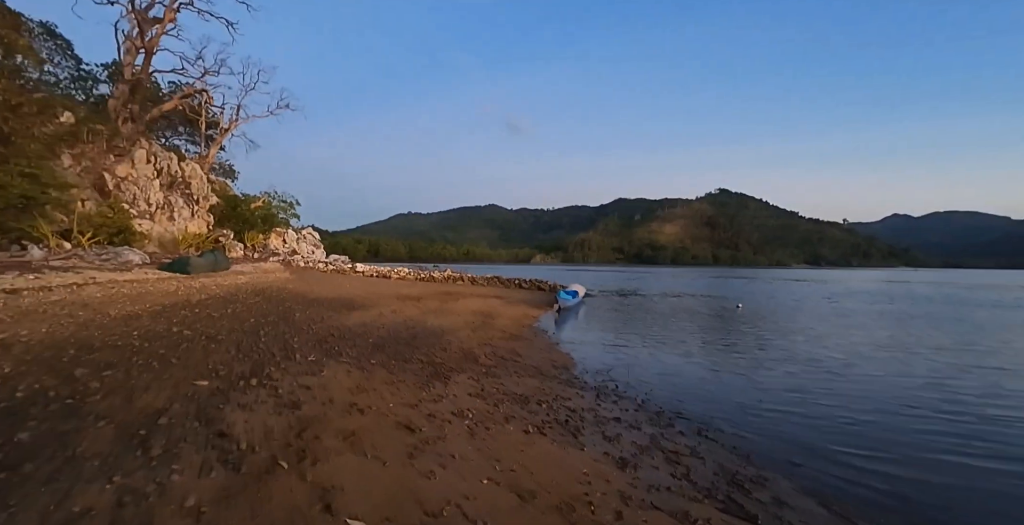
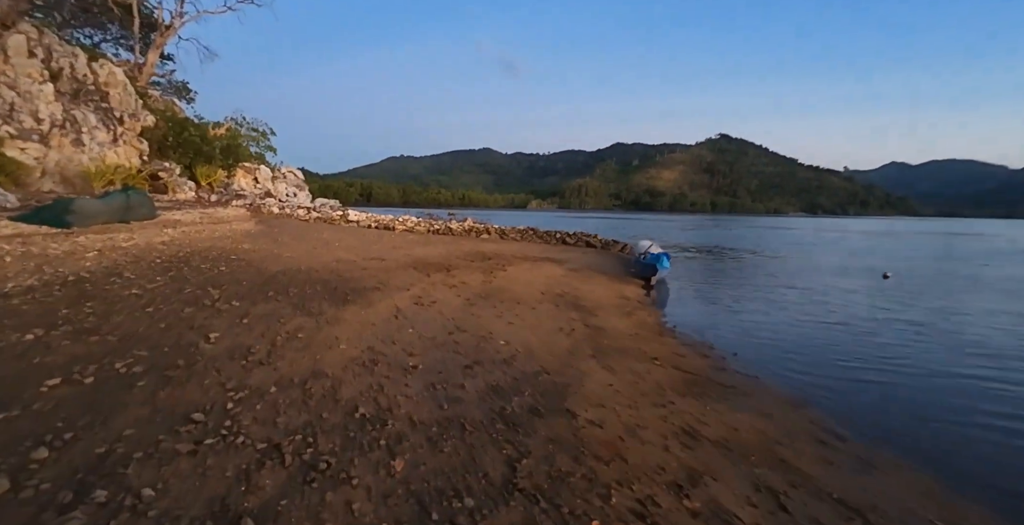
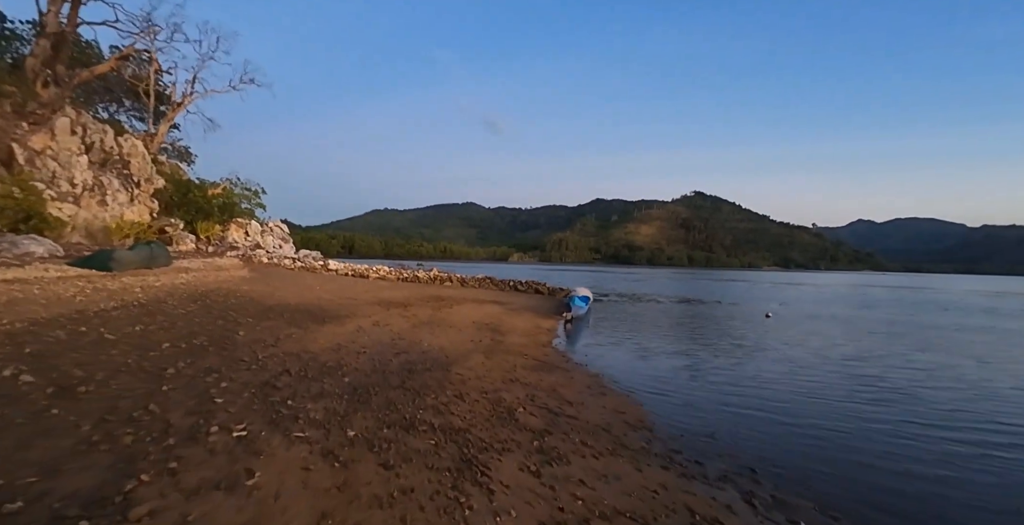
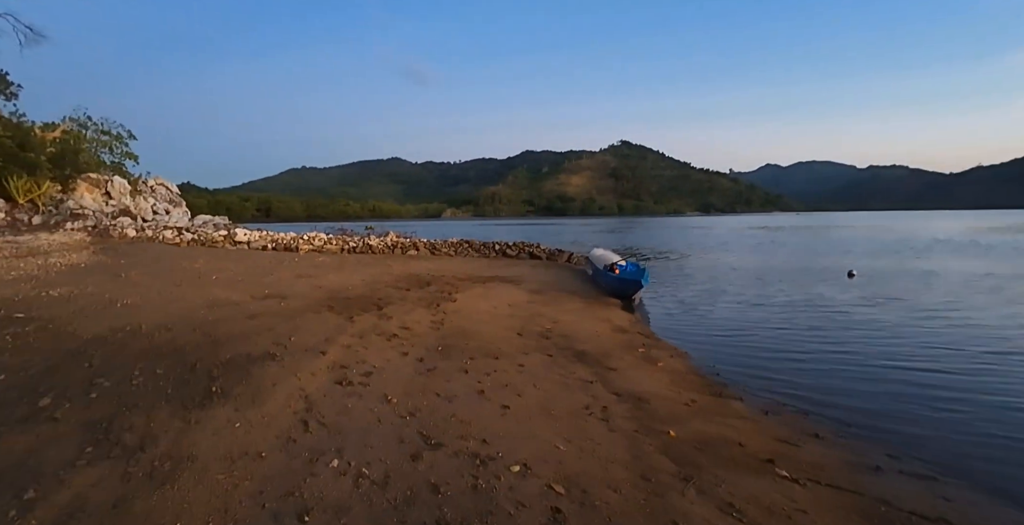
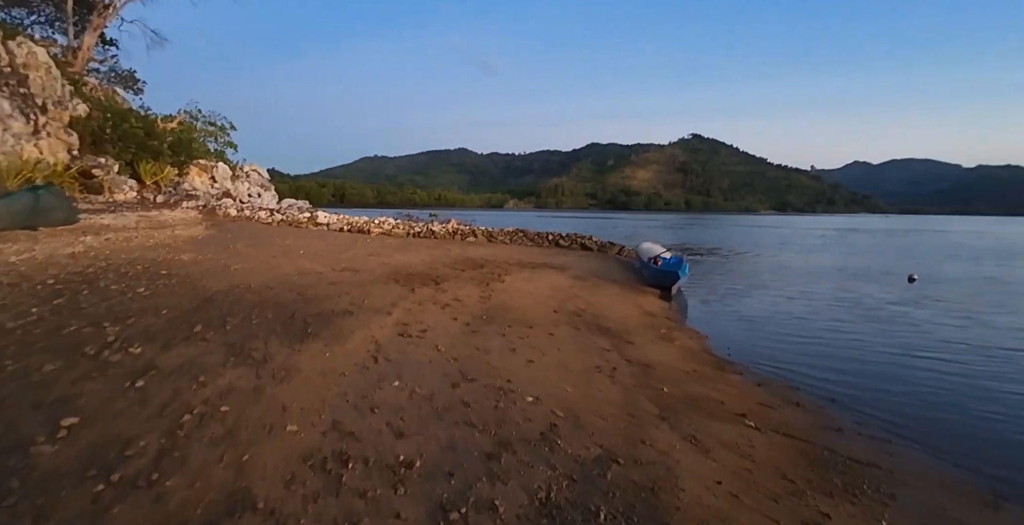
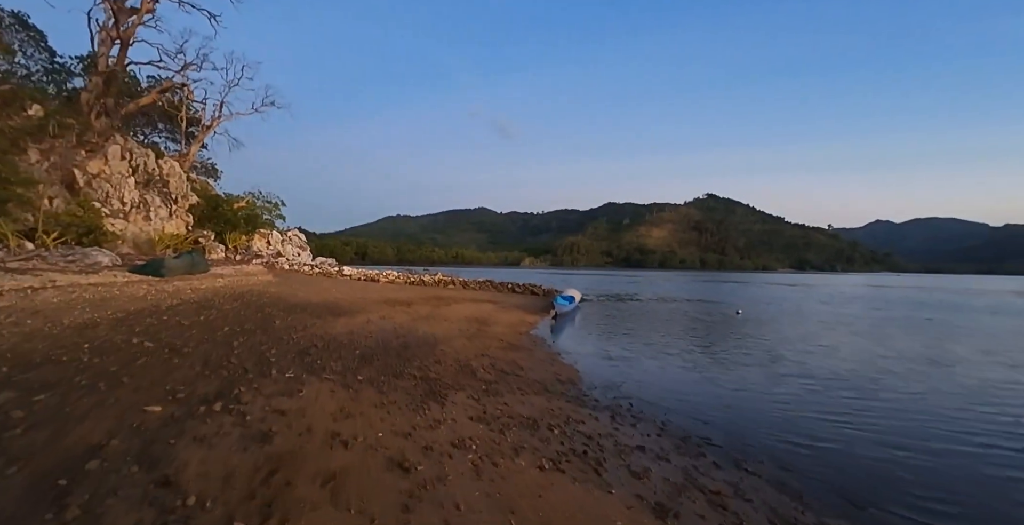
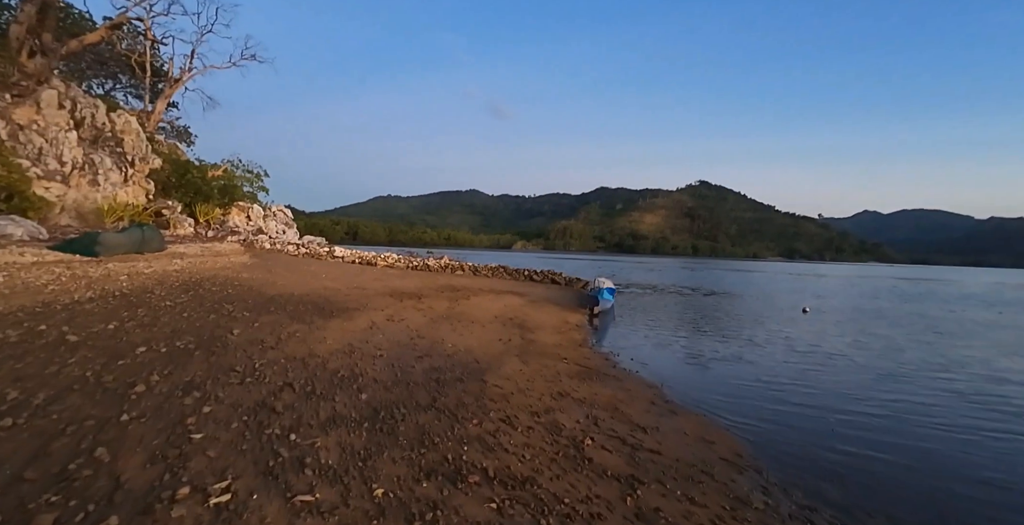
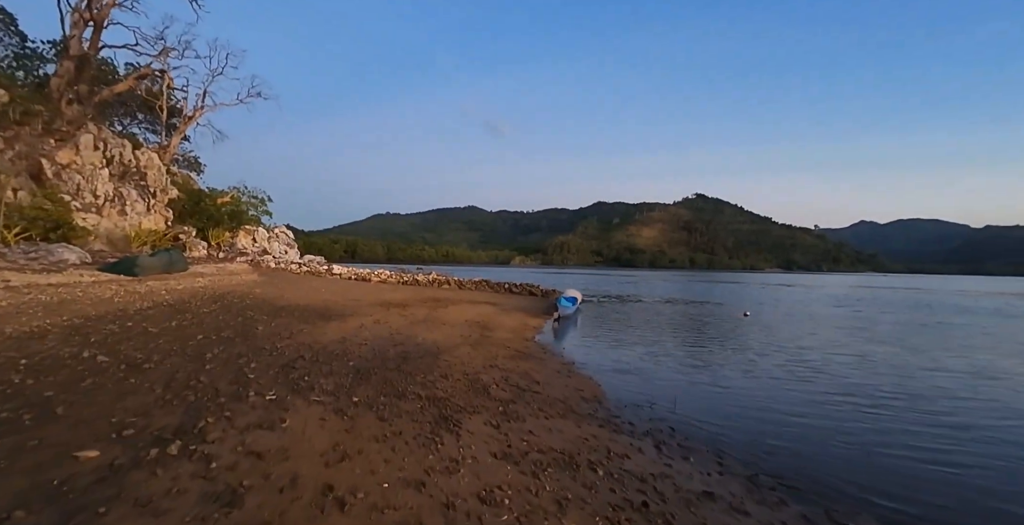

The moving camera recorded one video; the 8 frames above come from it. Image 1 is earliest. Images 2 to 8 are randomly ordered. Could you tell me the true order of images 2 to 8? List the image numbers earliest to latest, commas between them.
6, 8, 3, 7, 2, 5, 4
